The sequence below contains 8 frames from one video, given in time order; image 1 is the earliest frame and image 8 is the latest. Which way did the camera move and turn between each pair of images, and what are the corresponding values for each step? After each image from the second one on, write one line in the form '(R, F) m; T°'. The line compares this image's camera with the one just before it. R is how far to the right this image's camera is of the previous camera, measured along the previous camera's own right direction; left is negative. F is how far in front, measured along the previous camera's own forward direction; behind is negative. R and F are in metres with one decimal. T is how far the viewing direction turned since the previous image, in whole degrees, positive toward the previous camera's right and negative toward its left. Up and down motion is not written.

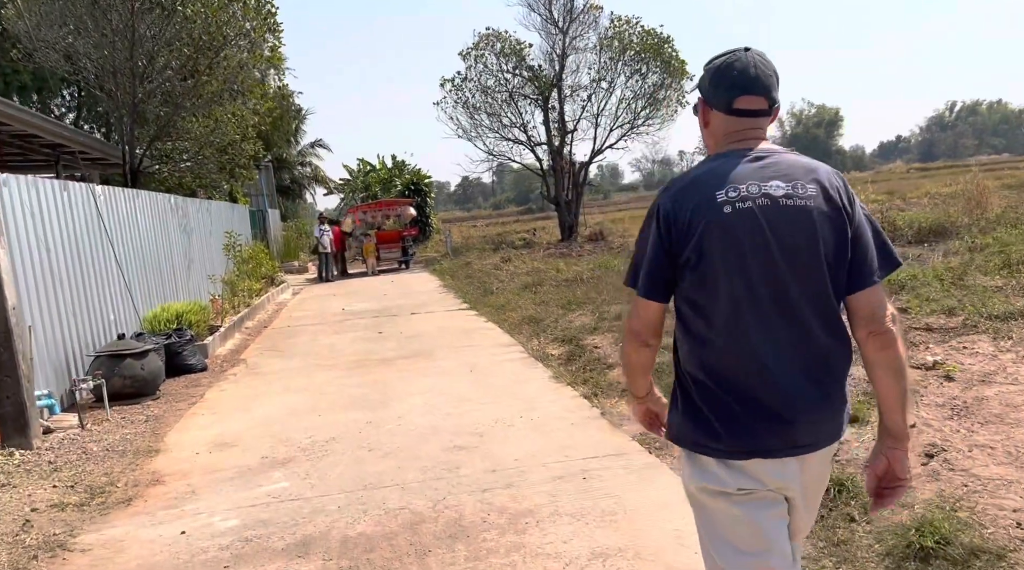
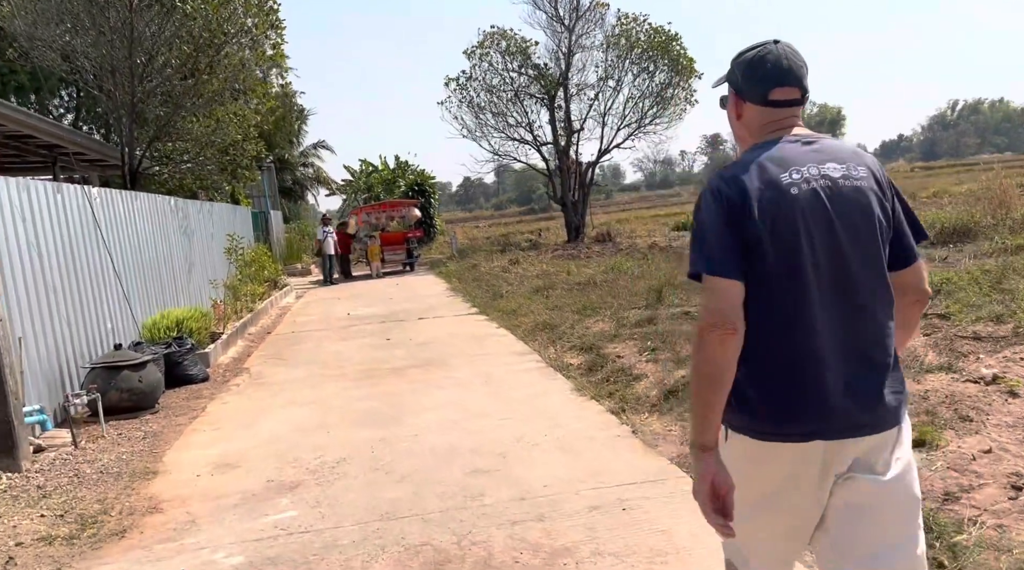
(-0.1, +0.4) m; 0°
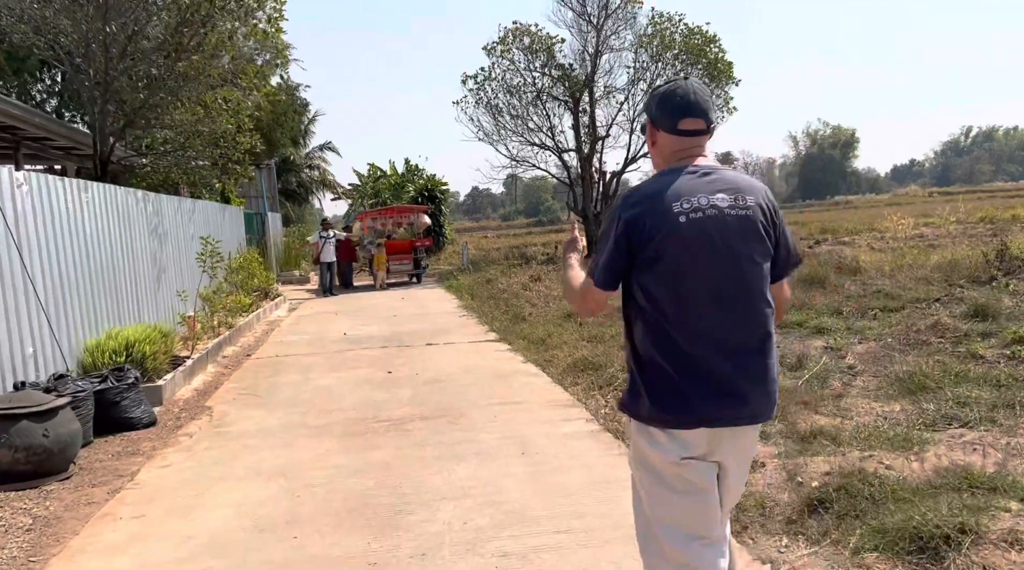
(-0.3, +2.0) m; 0°
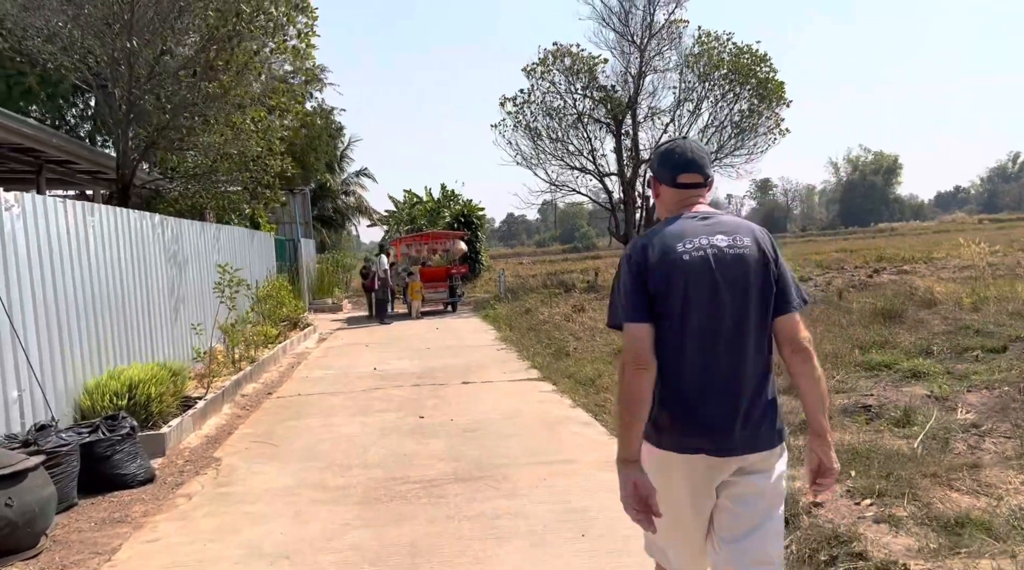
(-0.1, +0.9) m; -2°
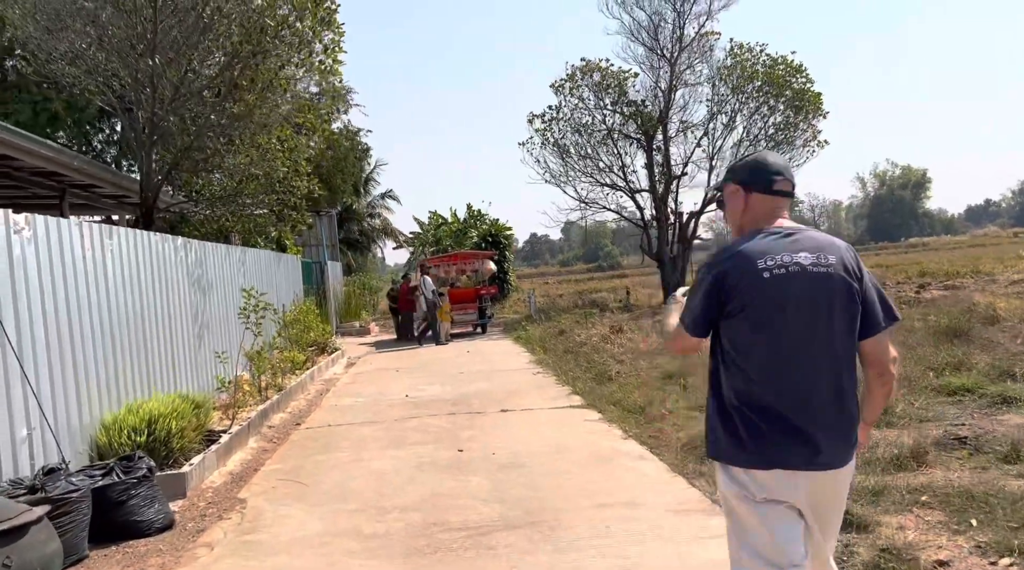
(-0.2, +0.5) m; -2°
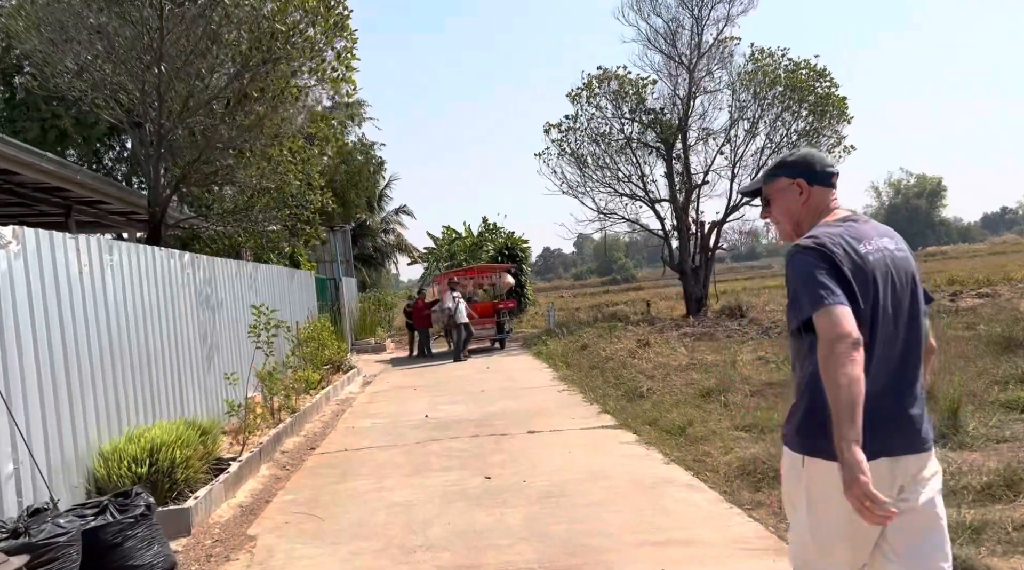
(-0.1, +0.5) m; -1°
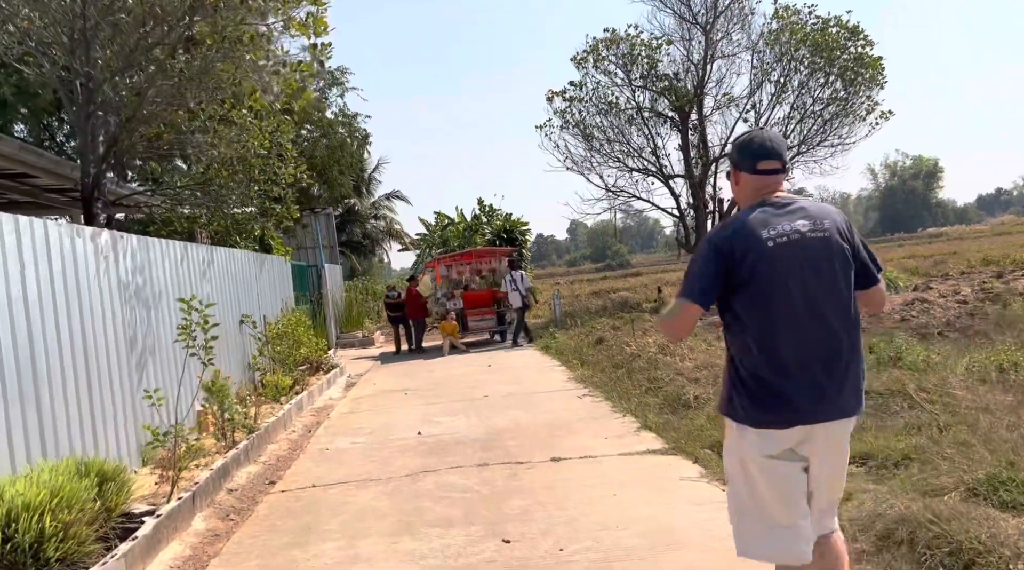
(-0.2, +2.0) m; 0°
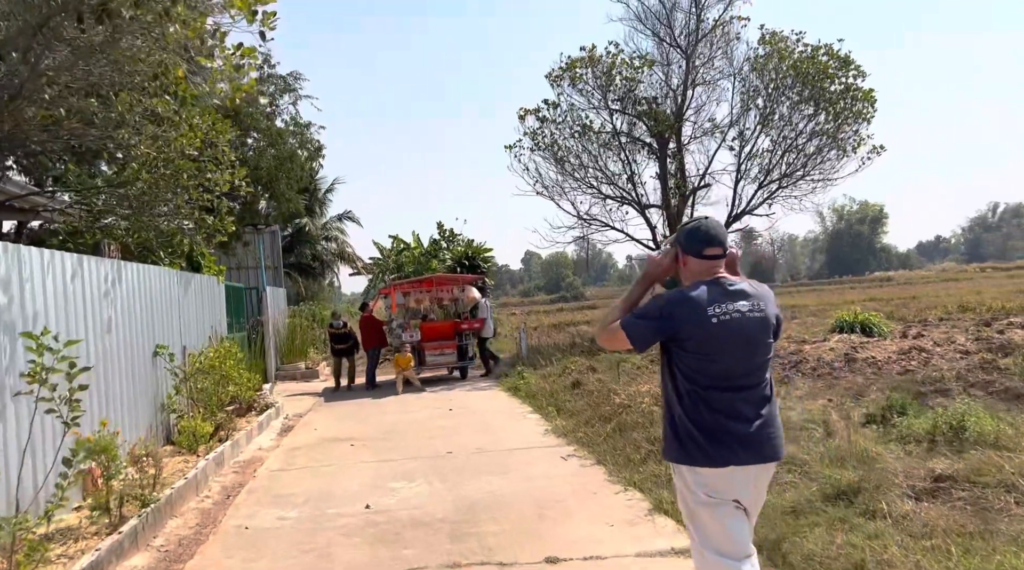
(-0.2, +1.6) m; +3°
